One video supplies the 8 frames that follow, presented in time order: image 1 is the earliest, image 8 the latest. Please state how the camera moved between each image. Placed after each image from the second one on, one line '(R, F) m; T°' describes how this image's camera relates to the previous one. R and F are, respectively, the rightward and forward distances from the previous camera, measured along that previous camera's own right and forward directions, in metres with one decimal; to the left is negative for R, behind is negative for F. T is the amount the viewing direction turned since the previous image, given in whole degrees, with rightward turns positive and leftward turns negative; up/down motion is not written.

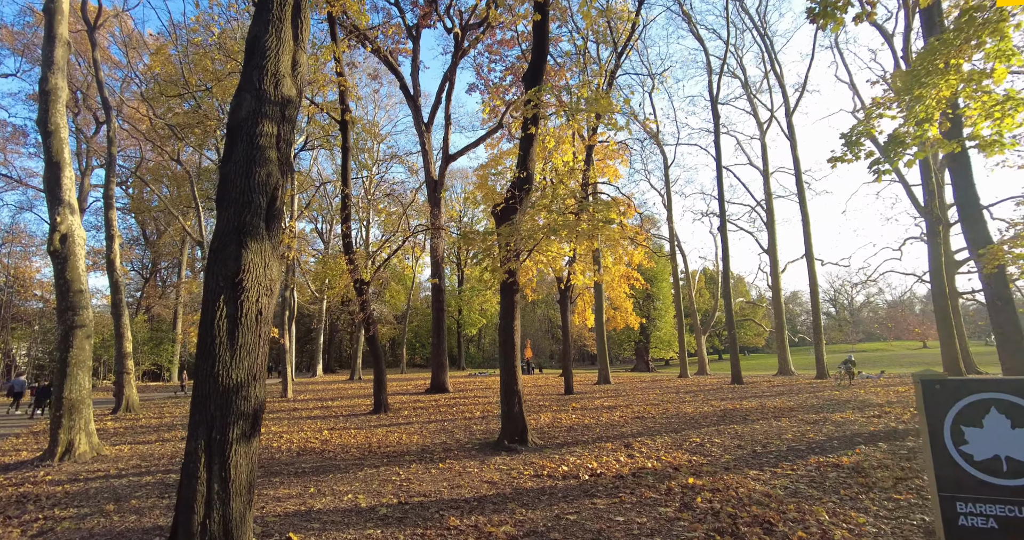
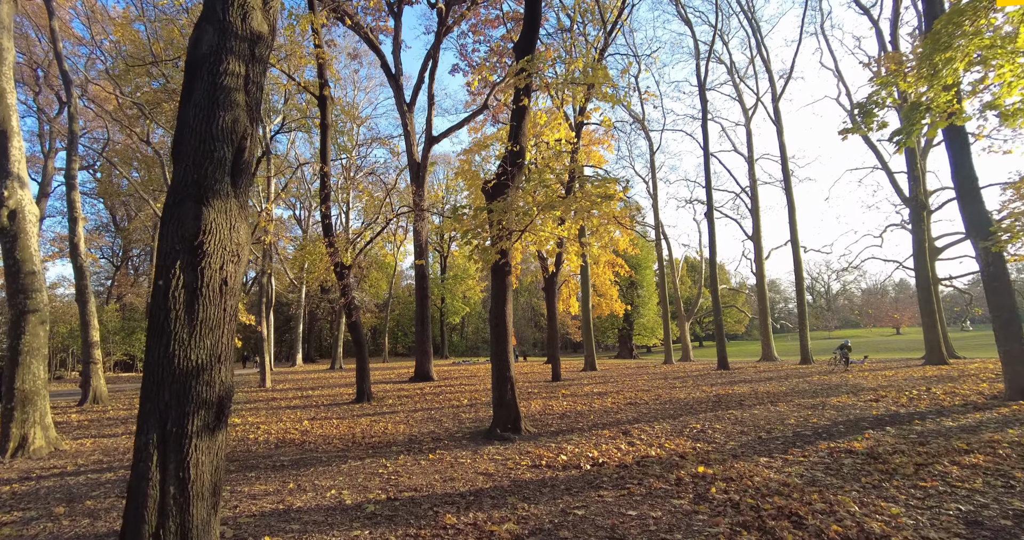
(-0.2, +0.5) m; +2°
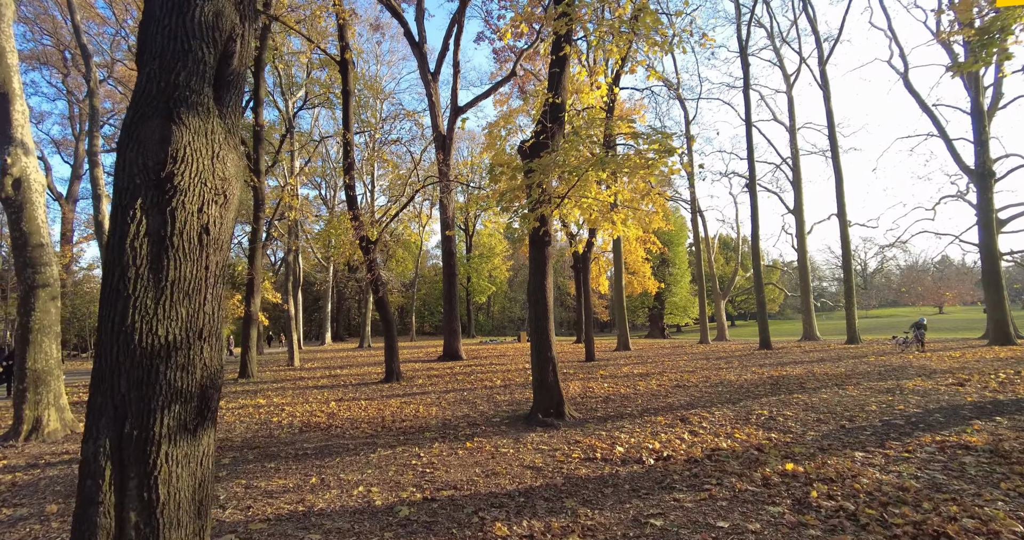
(-0.2, +0.8) m; -2°
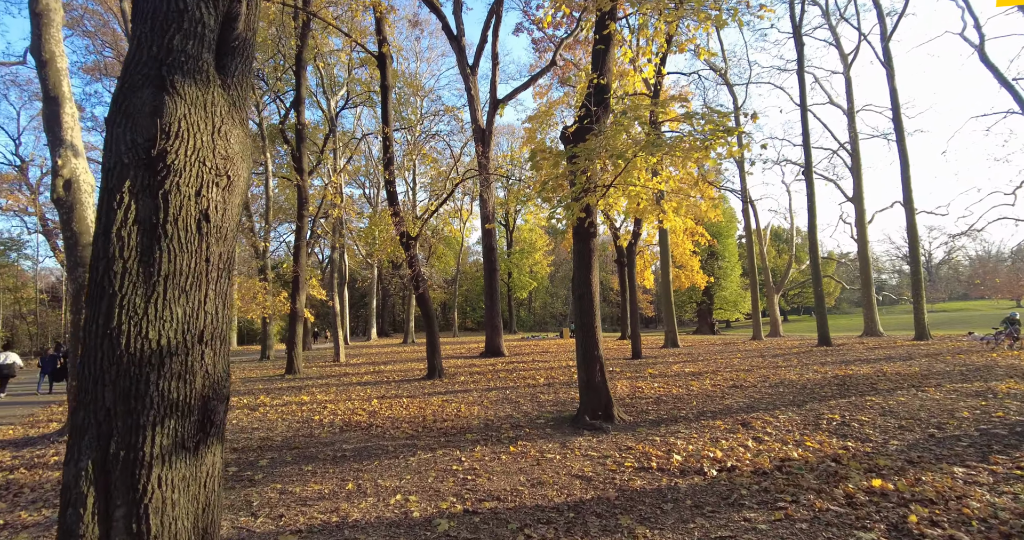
(0.0, +0.4) m; -4°
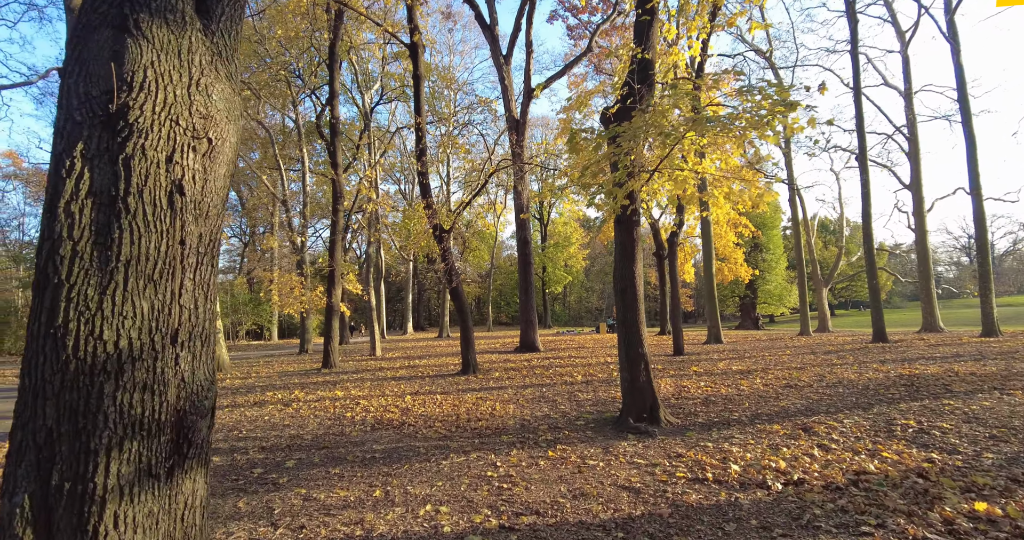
(0.0, +0.4) m; -4°
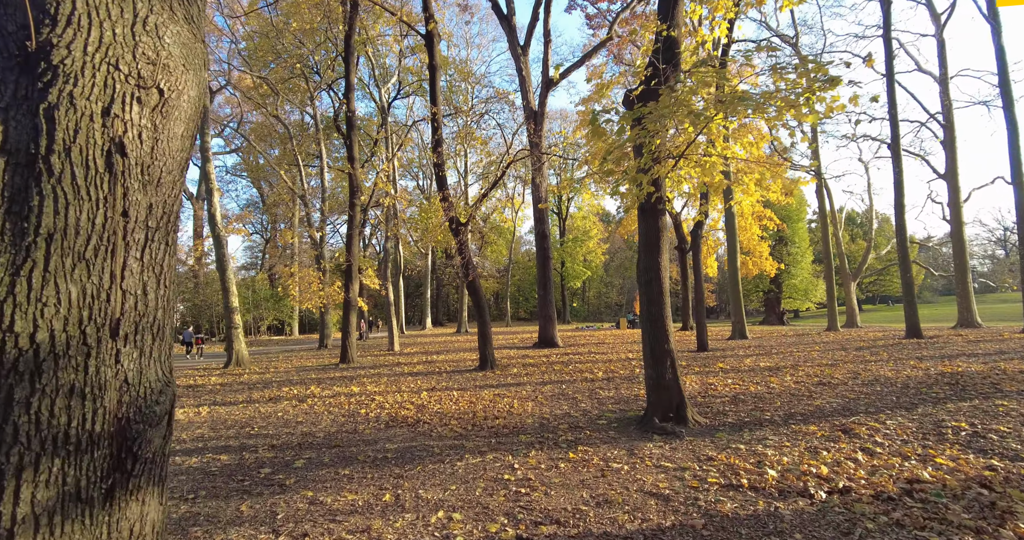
(0.0, +0.3) m; -2°
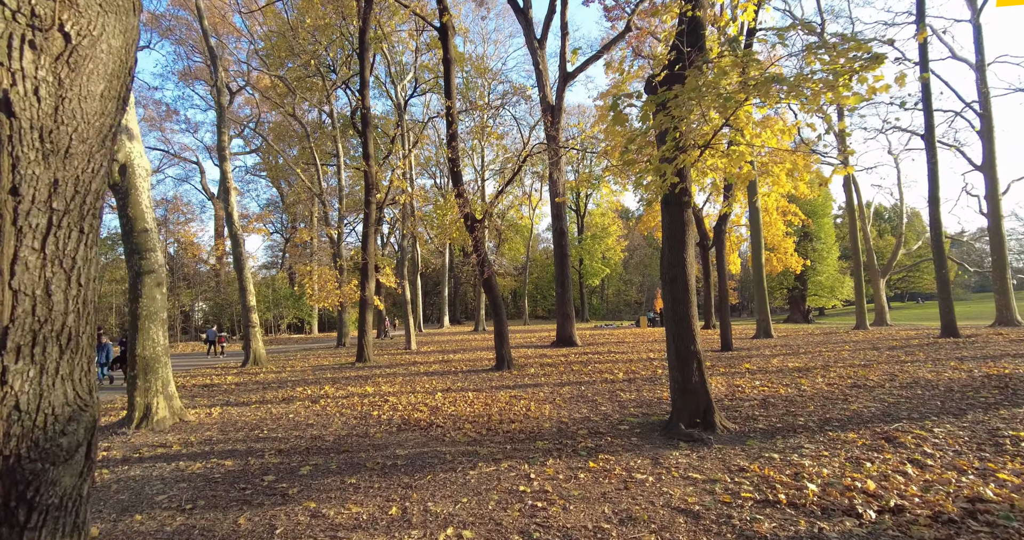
(0.0, +0.3) m; -2°
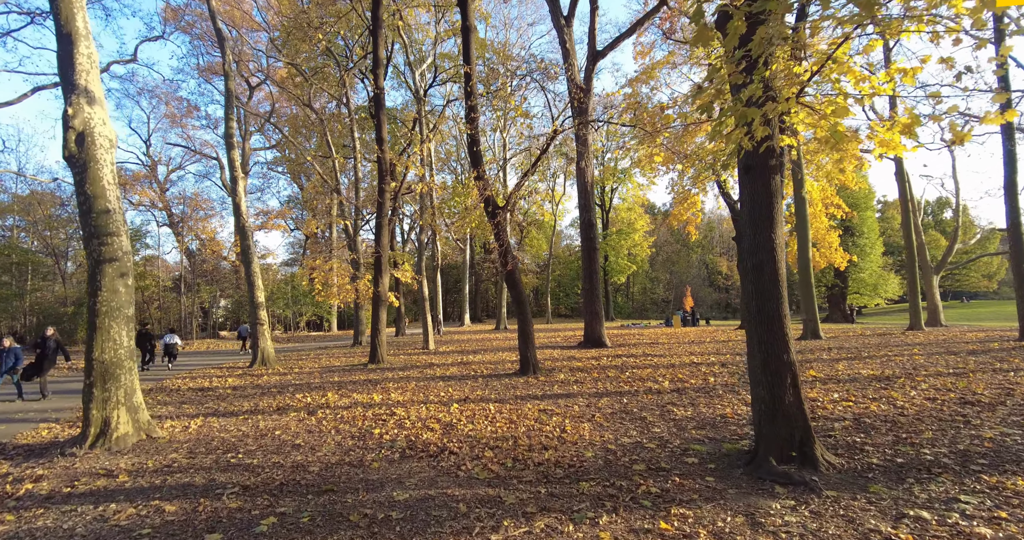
(-0.1, +1.4) m; -2°
